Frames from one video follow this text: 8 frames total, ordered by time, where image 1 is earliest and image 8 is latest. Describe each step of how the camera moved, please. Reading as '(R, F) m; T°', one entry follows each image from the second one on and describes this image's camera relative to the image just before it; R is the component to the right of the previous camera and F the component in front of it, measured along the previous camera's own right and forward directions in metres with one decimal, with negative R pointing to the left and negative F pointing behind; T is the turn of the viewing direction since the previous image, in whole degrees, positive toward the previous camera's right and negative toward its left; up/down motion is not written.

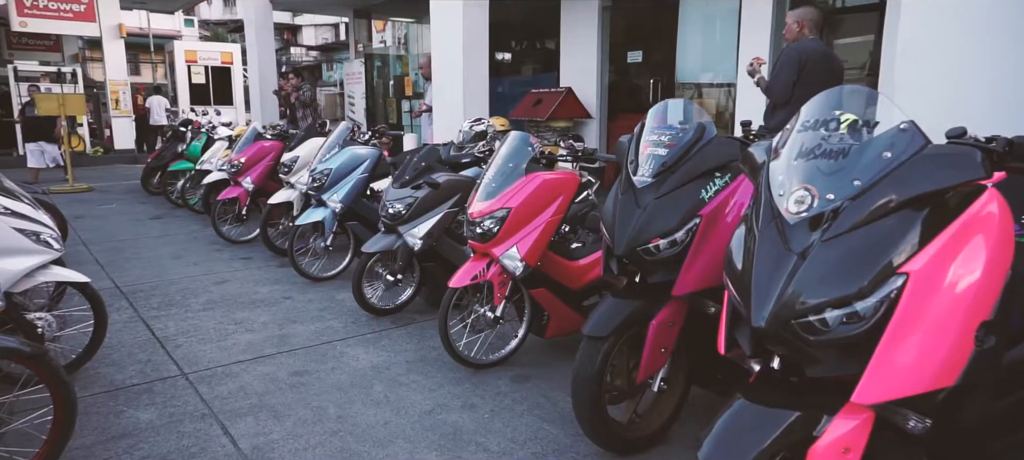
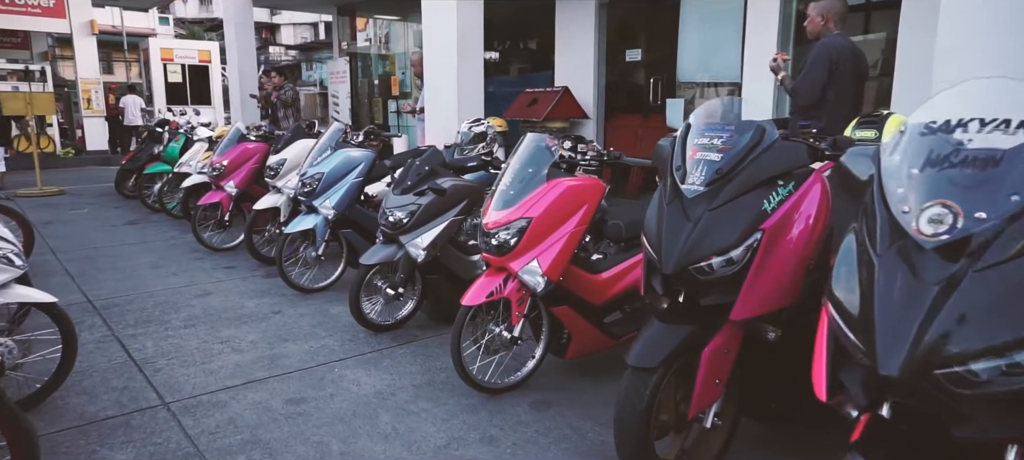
(-0.2, +0.3) m; +2°
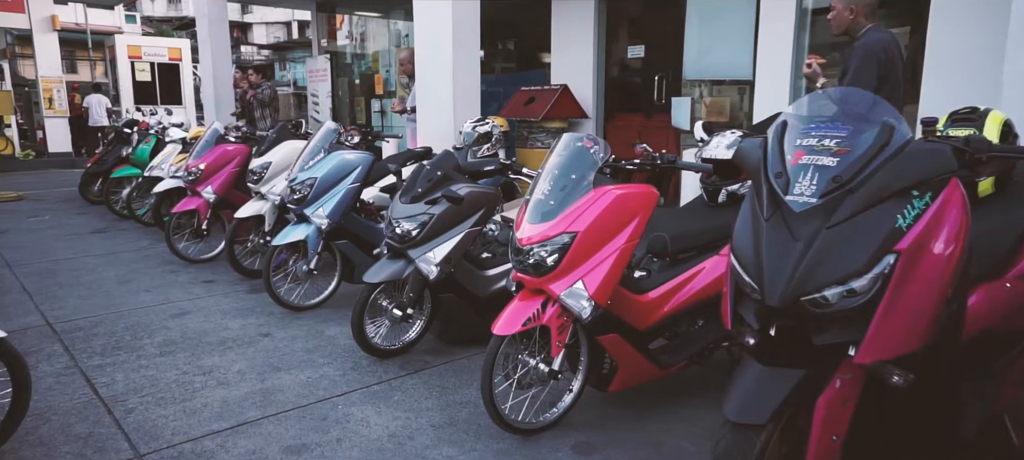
(-0.3, +0.5) m; +2°
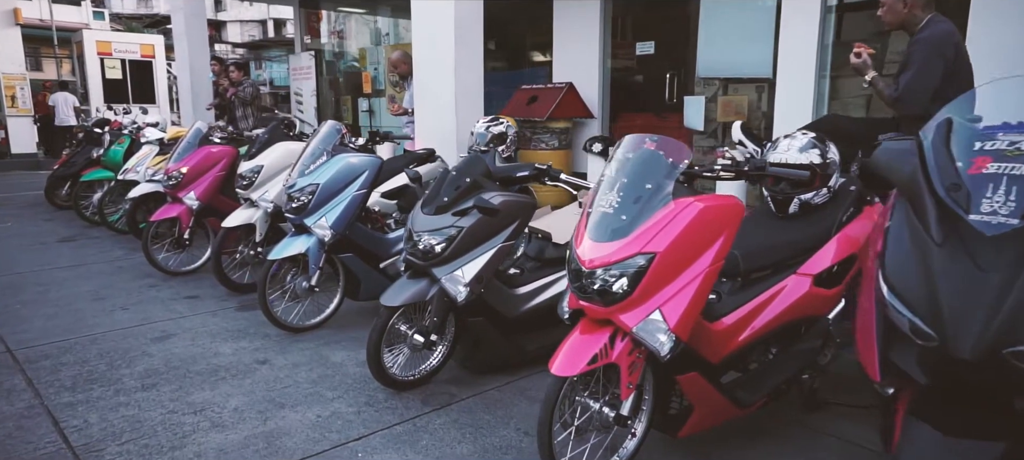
(-0.3, +0.5) m; +2°
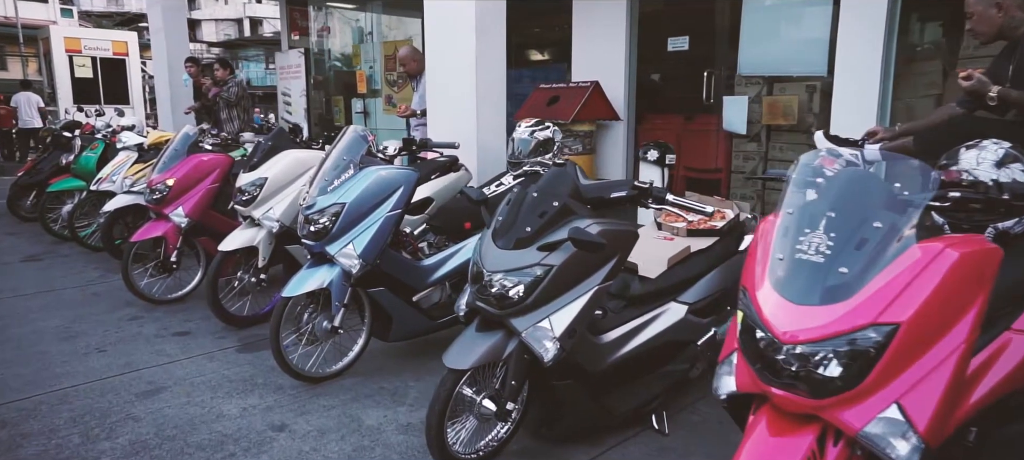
(-0.4, +0.7) m; +2°
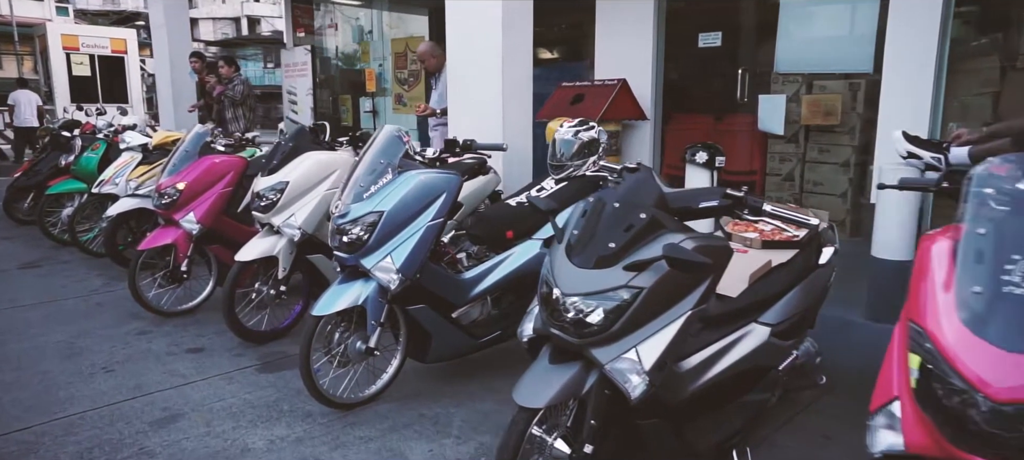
(-0.3, +0.3) m; 0°
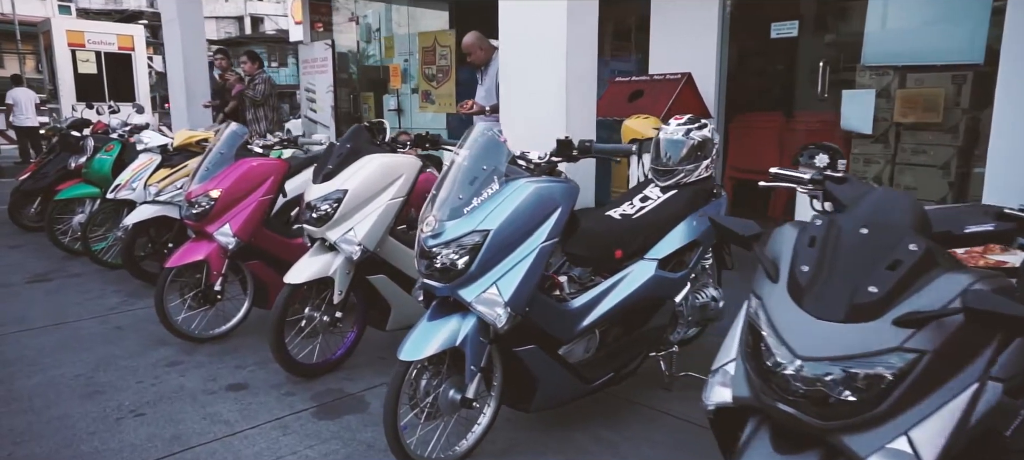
(-0.5, +0.6) m; 0°
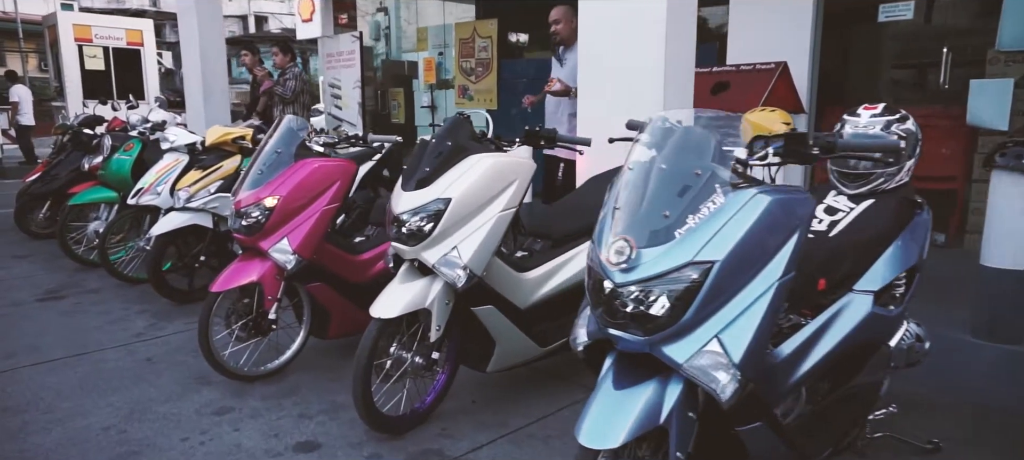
(-0.6, +0.7) m; 0°
